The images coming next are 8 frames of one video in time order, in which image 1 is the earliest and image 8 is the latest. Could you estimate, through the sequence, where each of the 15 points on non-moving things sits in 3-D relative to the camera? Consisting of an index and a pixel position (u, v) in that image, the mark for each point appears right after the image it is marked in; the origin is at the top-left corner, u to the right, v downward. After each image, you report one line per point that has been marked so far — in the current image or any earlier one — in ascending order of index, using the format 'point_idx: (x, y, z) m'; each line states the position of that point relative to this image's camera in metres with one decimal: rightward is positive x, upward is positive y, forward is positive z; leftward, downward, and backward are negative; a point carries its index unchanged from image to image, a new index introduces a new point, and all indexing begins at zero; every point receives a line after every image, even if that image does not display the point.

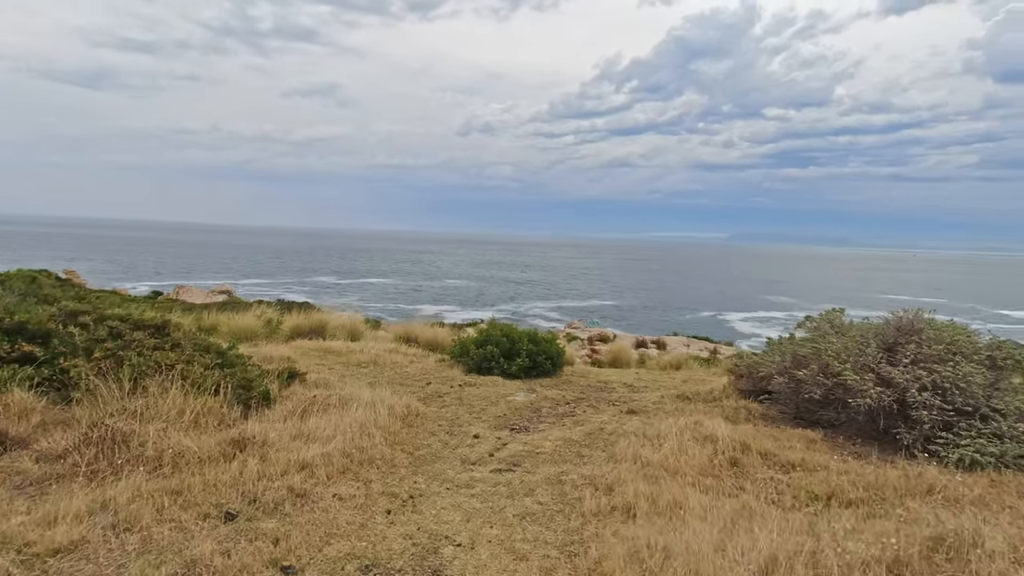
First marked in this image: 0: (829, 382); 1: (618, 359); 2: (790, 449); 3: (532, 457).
0: (+3.0, -0.9, +5.3) m
1: (+2.4, -1.7, +12.6) m
2: (+2.3, -1.4, +4.7) m
3: (+0.2, -1.4, +4.5) m
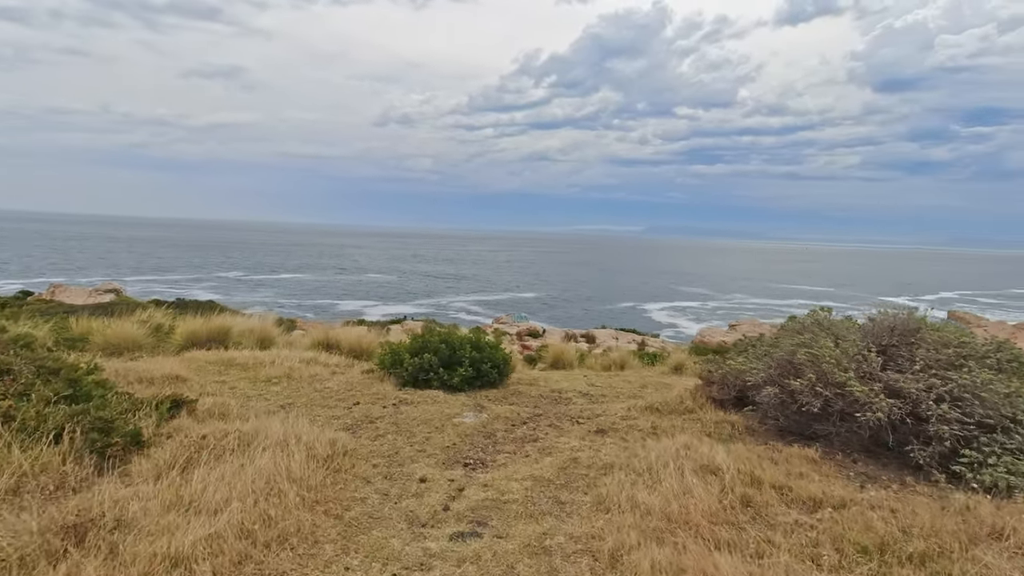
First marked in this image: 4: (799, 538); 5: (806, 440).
0: (+2.6, -0.9, +4.6) m
1: (+1.0, -1.6, +11.9) m
2: (+2.0, -1.3, +4.0) m
3: (-0.1, -1.4, +3.5) m
4: (+1.6, -1.4, +3.2) m
5: (+2.5, -1.3, +4.8) m
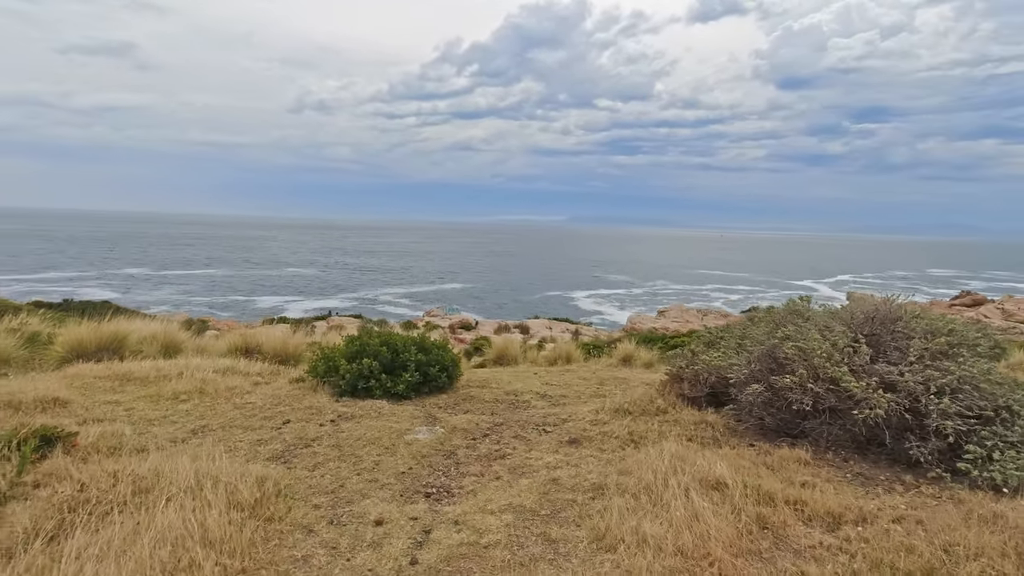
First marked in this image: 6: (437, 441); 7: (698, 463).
0: (+2.4, -0.8, +4.3) m
1: (-0.2, -1.5, +11.3) m
2: (+1.9, -1.3, +3.6) m
3: (-0.1, -1.4, +2.8) m
4: (+1.6, -1.4, +2.7) m
5: (+2.3, -1.2, +4.5) m
6: (-0.6, -1.3, +4.6) m
7: (+1.3, -1.2, +3.8) m
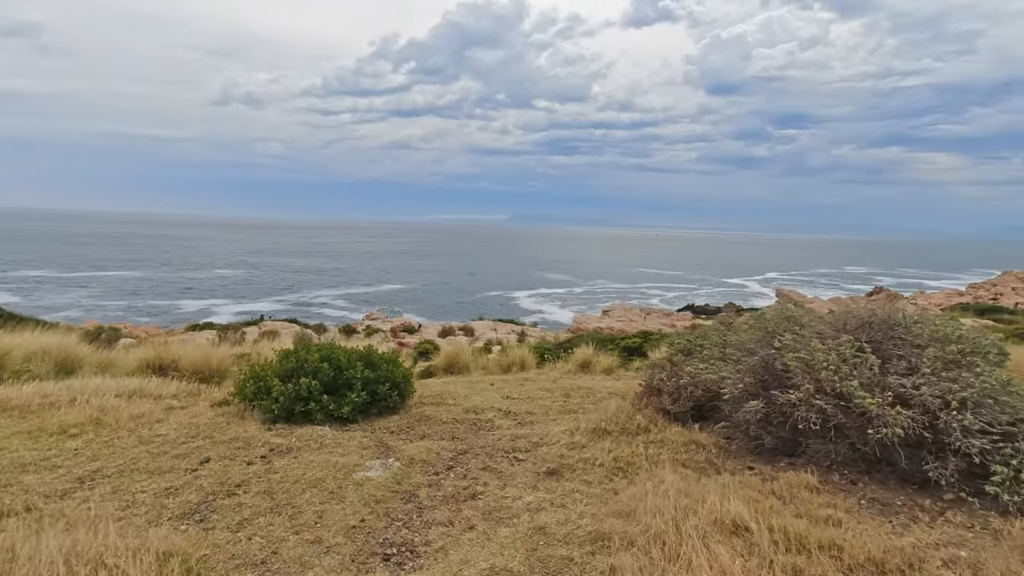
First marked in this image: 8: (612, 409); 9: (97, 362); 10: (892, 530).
0: (+2.2, -0.8, +3.8) m
1: (-1.1, -1.5, +10.5) m
2: (+1.8, -1.3, +3.1) m
3: (-0.2, -1.4, +2.2) m
4: (+1.6, -1.4, +2.2) m
5: (+2.0, -1.2, +4.1) m
6: (-0.8, -1.3, +3.9) m
7: (+1.1, -1.2, +3.3) m
8: (+1.0, -1.2, +5.7) m
9: (-5.6, -1.0, +7.7) m
10: (+2.1, -1.4, +3.2) m
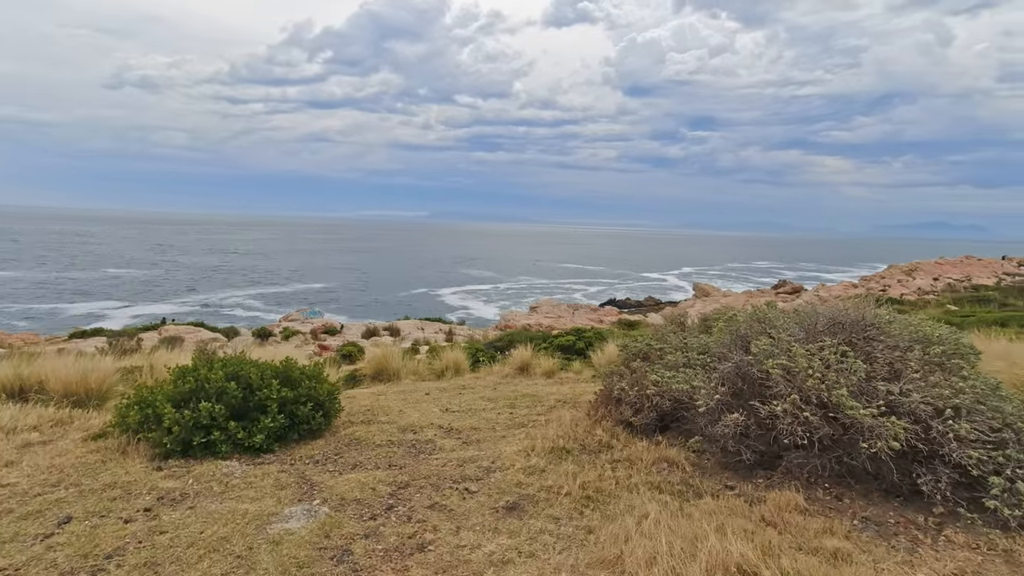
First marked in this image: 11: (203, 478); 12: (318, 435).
0: (+1.9, -0.8, +3.5) m
1: (-2.2, -1.5, +9.7) m
2: (+1.6, -1.3, +2.7) m
3: (-0.2, -1.5, +1.5) m
4: (+1.5, -1.4, +1.8) m
5: (+1.7, -1.2, +3.7) m
6: (-1.1, -1.3, +3.2) m
7: (+0.9, -1.2, +2.8) m
8: (+0.5, -1.2, +5.2) m
9: (-6.3, -1.1, +6.2) m
10: (+1.9, -1.4, +2.8) m
11: (-2.1, -1.3, +3.8) m
12: (-1.6, -1.2, +4.8) m
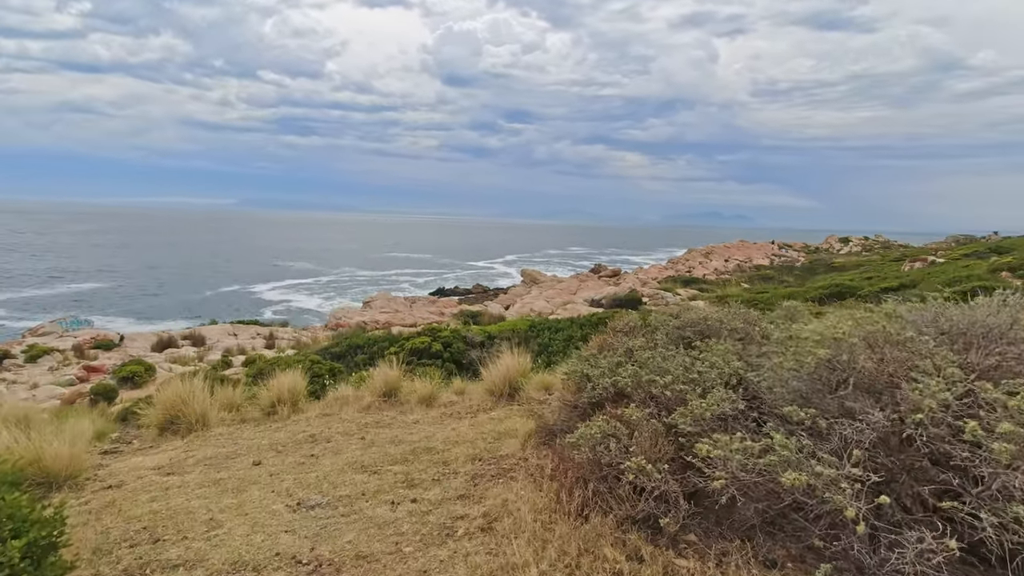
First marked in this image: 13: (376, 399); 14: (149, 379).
0: (+1.9, -0.8, +1.9) m
1: (-3.9, -1.6, +6.5) m
2: (+1.9, -1.3, +1.0) m
3: (+0.5, -1.6, -0.6) m
4: (+2.0, -1.4, +0.2) m
5: (+1.7, -1.2, +2.0) m
6: (-0.8, -1.5, +0.7) m
7: (+1.2, -1.3, +1.0) m
8: (+0.1, -1.2, +3.0) m
9: (-6.8, -1.3, +2.0) m
10: (+2.2, -1.3, +1.3) m
11: (-2.0, -1.4, +1.0) m
12: (-1.8, -1.3, +2.0) m
13: (-1.8, -1.3, +6.9) m
14: (-9.1, -2.3, +14.2) m
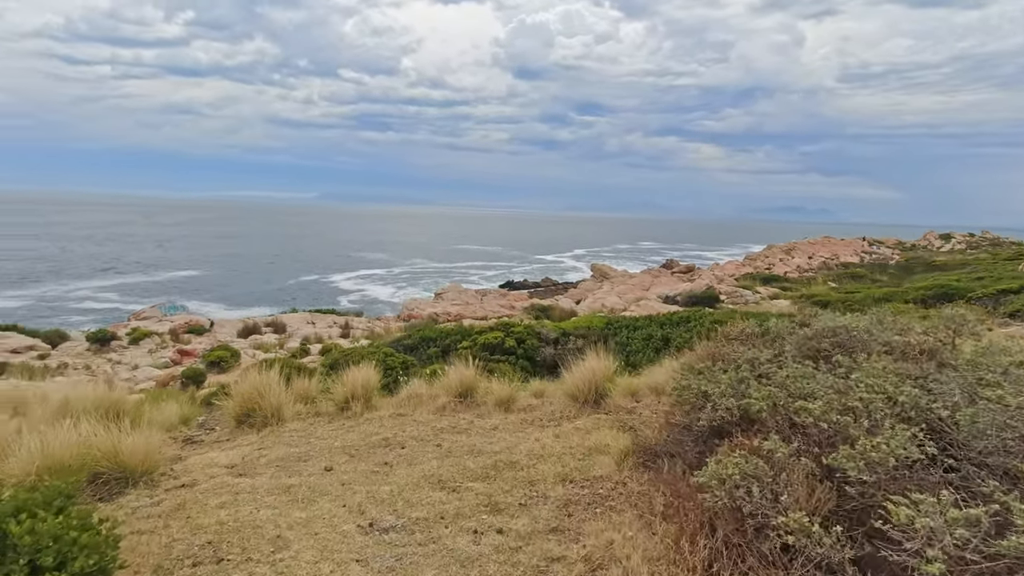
0: (+2.2, -0.8, +1.1) m
1: (-2.9, -1.5, +6.5) m
2: (+2.1, -1.4, +0.3) m
3: (+0.6, -1.6, -1.2) m
4: (+2.2, -1.5, -0.6) m
5: (+2.0, -1.3, +1.3) m
6: (-0.6, -1.5, +0.2) m
7: (+1.4, -1.3, +0.3) m
8: (+0.5, -1.2, +2.5) m
9: (-6.4, -1.2, +2.3) m
10: (+2.4, -1.4, +0.5) m
11: (-1.8, -1.4, +0.7) m
12: (-1.5, -1.3, +1.7) m
13: (-0.8, -1.3, +6.6) m
14: (-7.2, -2.0, +14.7) m
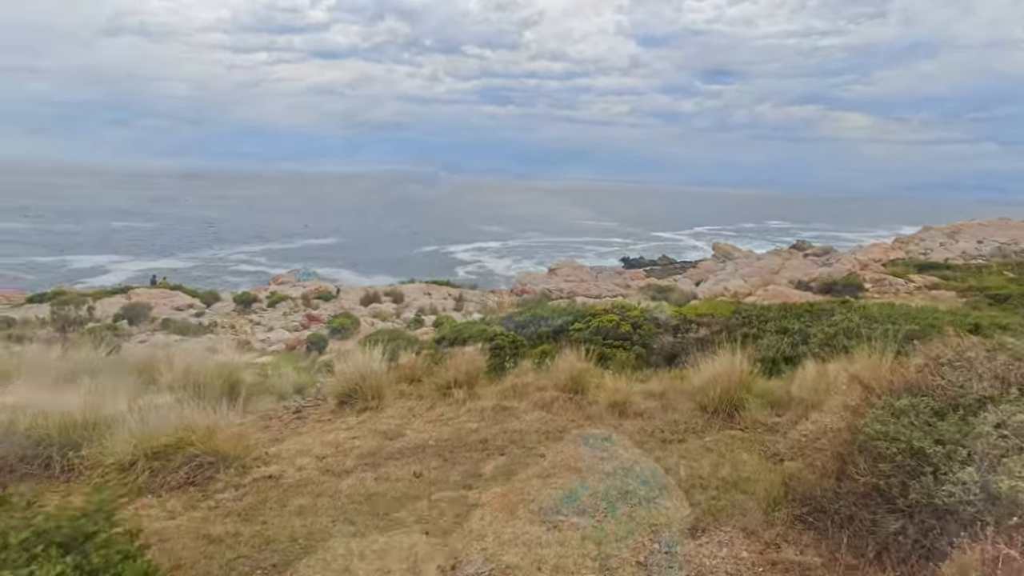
0: (+2.3, -1.0, 0.0) m
1: (-1.7, -1.2, +6.3) m
2: (+2.0, -1.6, -0.8) m
3: (+0.2, -1.8, -1.9) m
4: (+1.9, -1.7, -1.6) m
5: (+2.1, -1.4, +0.2) m
6: (-0.7, -1.6, -0.3) m
7: (+1.3, -1.5, -0.6) m
8: (+0.9, -1.3, +1.7) m
9: (-5.9, -1.0, +2.8) m
10: (+2.3, -1.6, -0.6) m
11: (-1.7, -1.4, +0.4) m
12: (-1.2, -1.3, +1.4) m
13: (+0.4, -1.1, +6.0) m
14: (-4.3, -1.2, +15.2) m
